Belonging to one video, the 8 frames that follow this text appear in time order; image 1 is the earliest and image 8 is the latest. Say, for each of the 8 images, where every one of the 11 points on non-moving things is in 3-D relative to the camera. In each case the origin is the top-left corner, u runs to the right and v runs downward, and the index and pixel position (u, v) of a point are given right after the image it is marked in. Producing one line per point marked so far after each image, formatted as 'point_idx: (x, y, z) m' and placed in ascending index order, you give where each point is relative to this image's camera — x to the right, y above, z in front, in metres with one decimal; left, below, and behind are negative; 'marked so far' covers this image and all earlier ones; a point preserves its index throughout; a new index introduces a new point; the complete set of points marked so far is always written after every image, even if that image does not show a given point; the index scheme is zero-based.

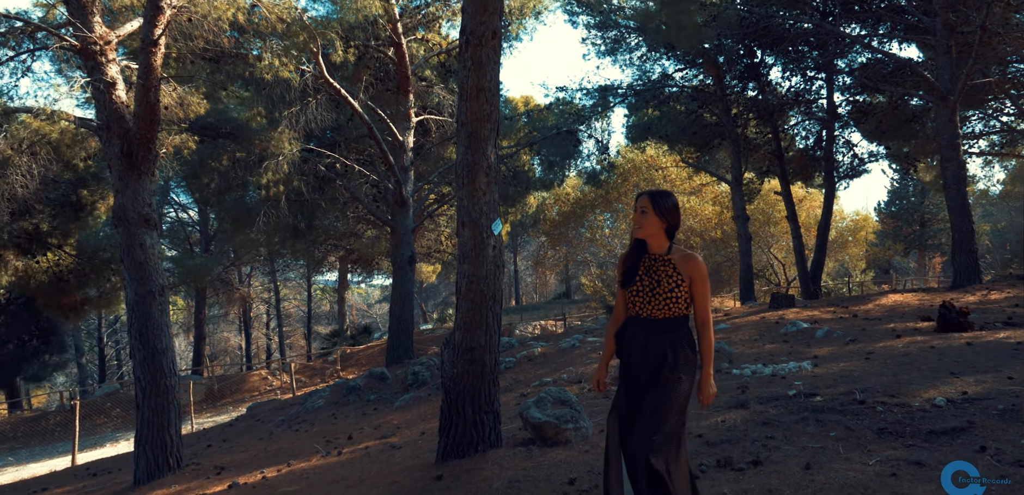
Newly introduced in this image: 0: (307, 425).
0: (-3.1, -2.7, +16.8) m
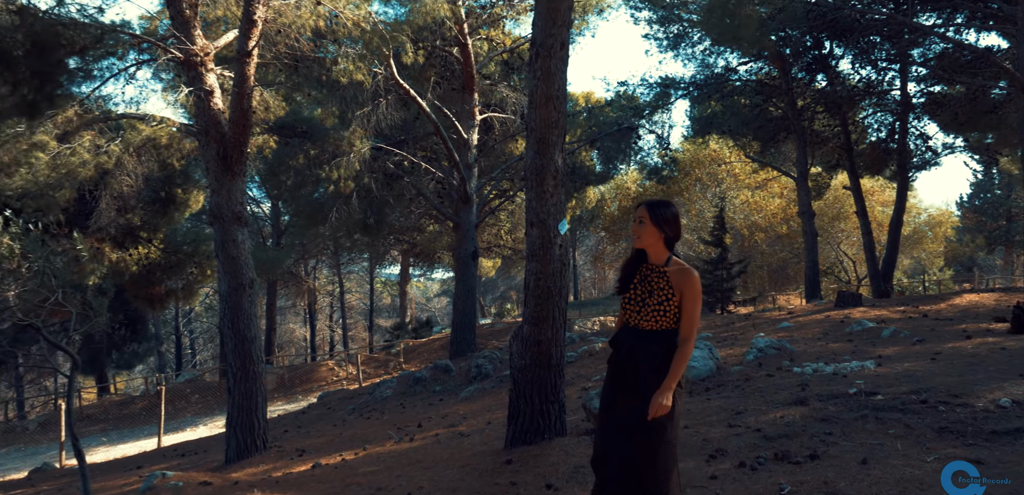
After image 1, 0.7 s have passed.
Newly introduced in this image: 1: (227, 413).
0: (-2.2, -2.7, +17.8) m
1: (-3.2, -1.8, +12.3) m
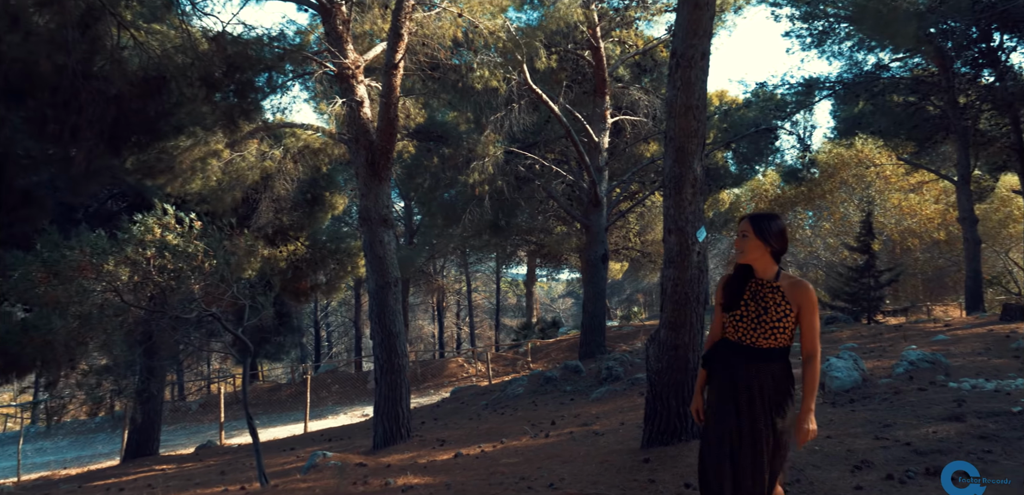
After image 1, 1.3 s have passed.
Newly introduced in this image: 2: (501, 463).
0: (0.0, -2.7, +18.4) m
1: (-1.7, -1.8, +13.0) m
2: (-0.1, -2.4, +12.4) m
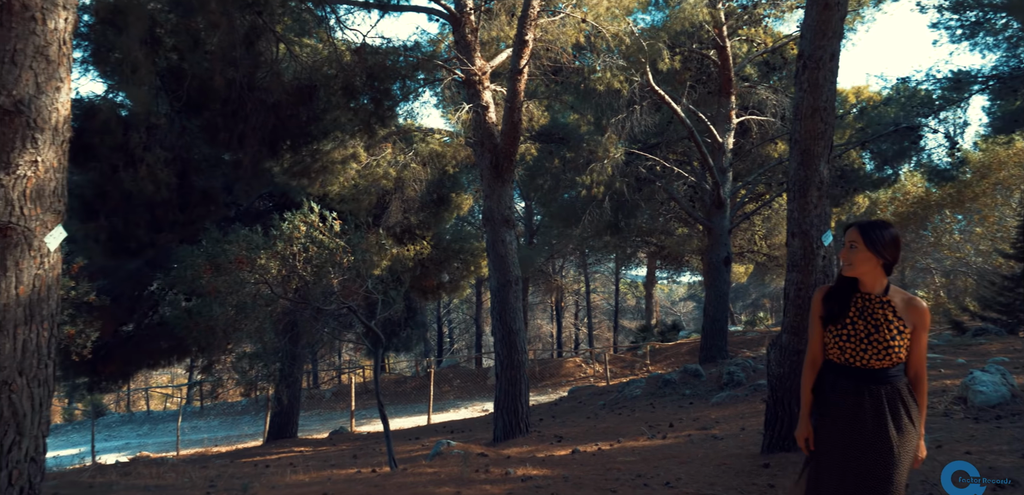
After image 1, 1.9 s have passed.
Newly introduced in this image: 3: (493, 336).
0: (+2.0, -2.7, +18.7) m
1: (-0.2, -1.8, +13.6) m
2: (+1.2, -2.5, +12.7) m
3: (-0.2, -1.1, +13.3) m
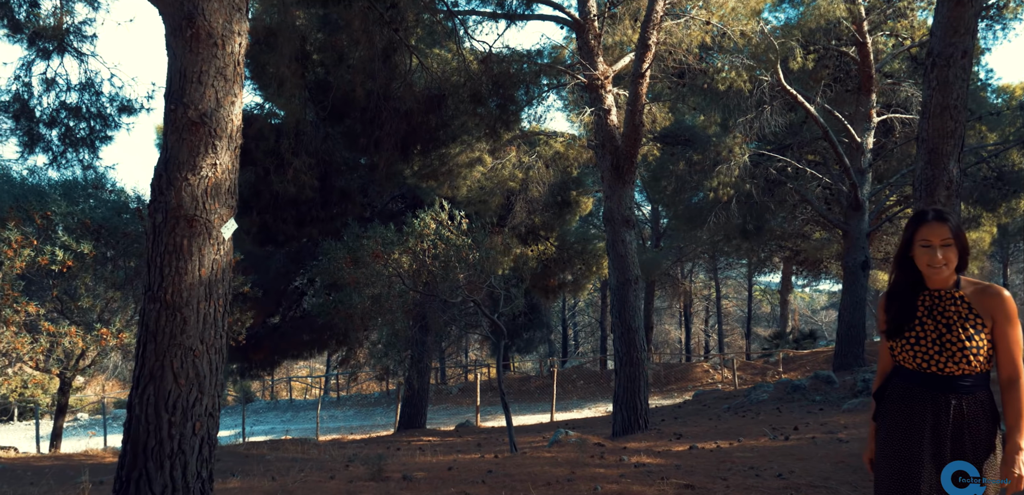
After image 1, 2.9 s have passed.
0: (+4.0, -2.7, +18.8) m
1: (+1.3, -1.8, +14.0) m
2: (+2.6, -2.4, +13.0) m
3: (+1.2, -1.1, +13.7) m
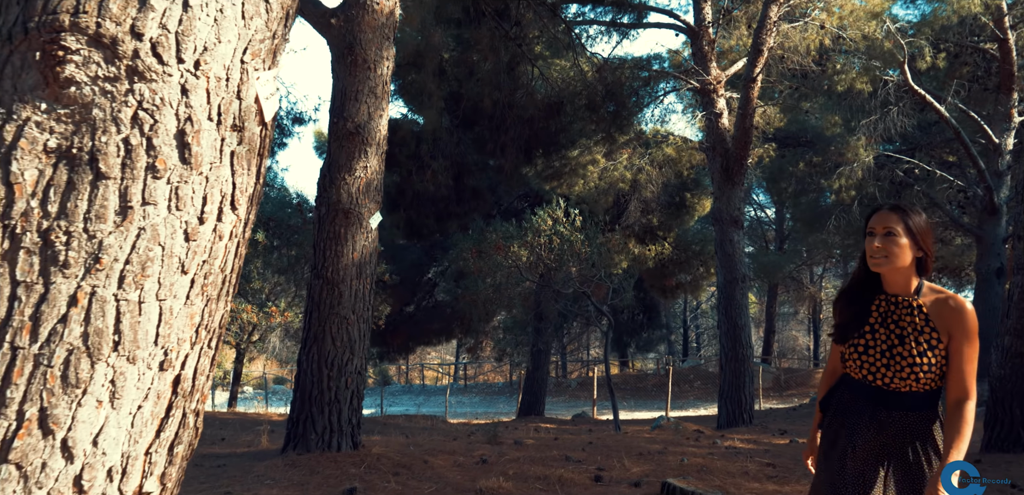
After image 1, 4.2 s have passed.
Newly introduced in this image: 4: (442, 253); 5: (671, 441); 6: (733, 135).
0: (+6.0, -2.8, +19.0) m
1: (+2.8, -1.8, +14.5) m
2: (+4.0, -2.5, +13.3) m
3: (+2.7, -1.0, +14.2) m
4: (-1.1, -0.1, +16.3) m
5: (+1.4, -1.7, +9.8) m
6: (+2.7, +1.3, +13.3) m
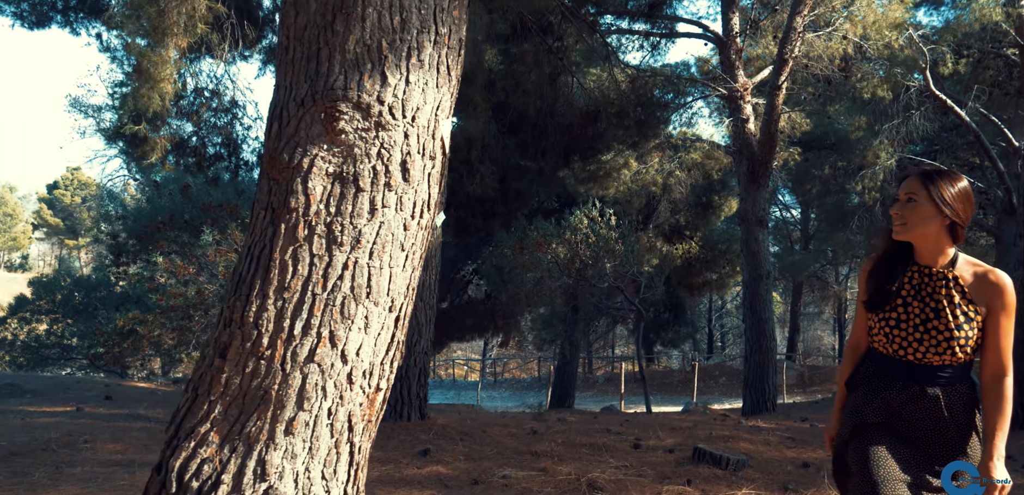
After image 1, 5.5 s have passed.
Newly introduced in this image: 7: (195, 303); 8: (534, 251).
0: (+6.6, -2.8, +19.5) m
1: (+3.2, -1.8, +15.1) m
2: (+4.4, -2.5, +13.9) m
3: (+3.1, -1.0, +14.8) m
4: (-0.5, -0.1, +17.0) m
5: (+1.8, -1.7, +10.5) m
6: (+3.1, +1.4, +14.0) m
7: (-3.8, -0.7, +13.5) m
8: (+0.2, -0.1, +13.5) m
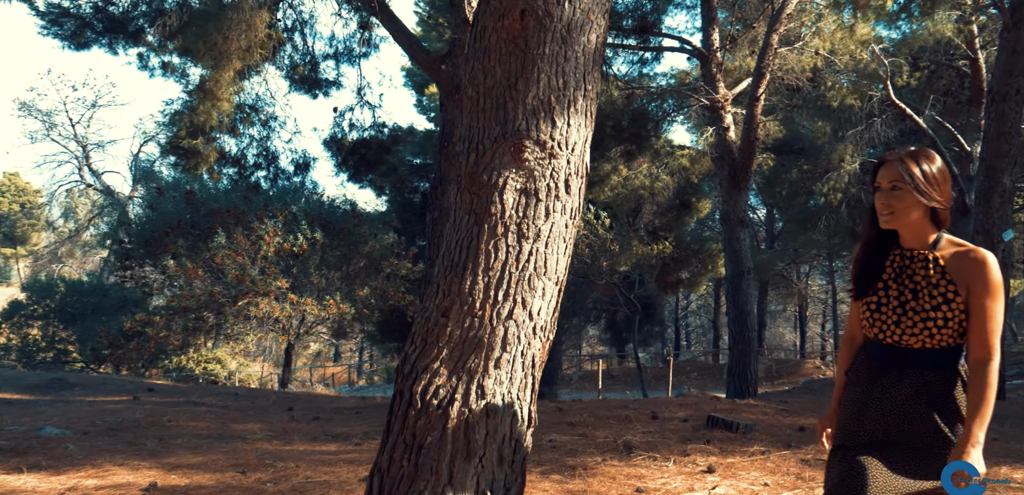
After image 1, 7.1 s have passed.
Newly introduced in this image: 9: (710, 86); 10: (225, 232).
0: (+6.3, -2.7, +20.6) m
1: (+3.1, -1.8, +16.1) m
2: (+4.3, -2.4, +14.9) m
3: (+3.0, -1.0, +15.8) m
4: (-0.8, -0.1, +17.8) m
5: (+1.8, -1.7, +11.4) m
6: (+3.0, +1.4, +14.9) m
7: (-3.9, -0.7, +14.2) m
8: (+0.1, -0.1, +14.3) m
9: (+2.7, +2.3, +15.7) m
10: (-3.9, +0.2, +14.7) m
